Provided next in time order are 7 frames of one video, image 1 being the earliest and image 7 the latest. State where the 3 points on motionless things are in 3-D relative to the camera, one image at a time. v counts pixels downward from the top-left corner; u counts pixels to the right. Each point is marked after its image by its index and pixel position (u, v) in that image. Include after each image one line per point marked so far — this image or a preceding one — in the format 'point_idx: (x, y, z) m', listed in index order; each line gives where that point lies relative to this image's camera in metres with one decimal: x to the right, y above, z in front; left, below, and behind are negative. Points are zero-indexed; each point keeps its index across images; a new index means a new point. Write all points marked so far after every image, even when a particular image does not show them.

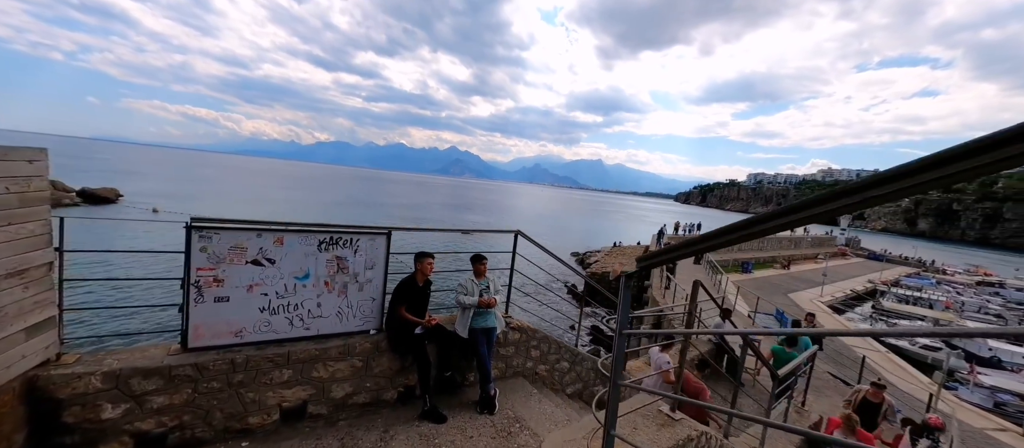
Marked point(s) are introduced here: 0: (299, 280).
0: (-2.5, -0.6, +3.8) m
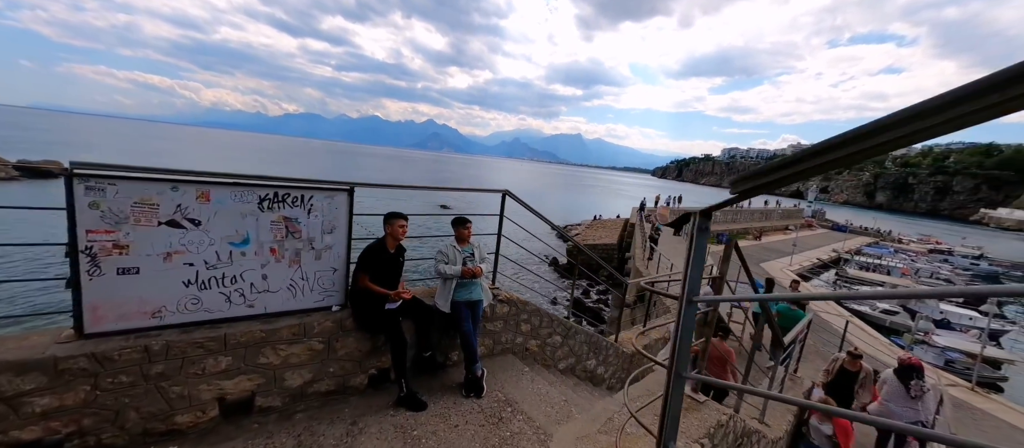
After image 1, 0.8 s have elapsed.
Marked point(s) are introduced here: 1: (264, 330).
0: (-2.6, -0.2, +3.1) m
1: (-2.3, -1.0, +3.1) m
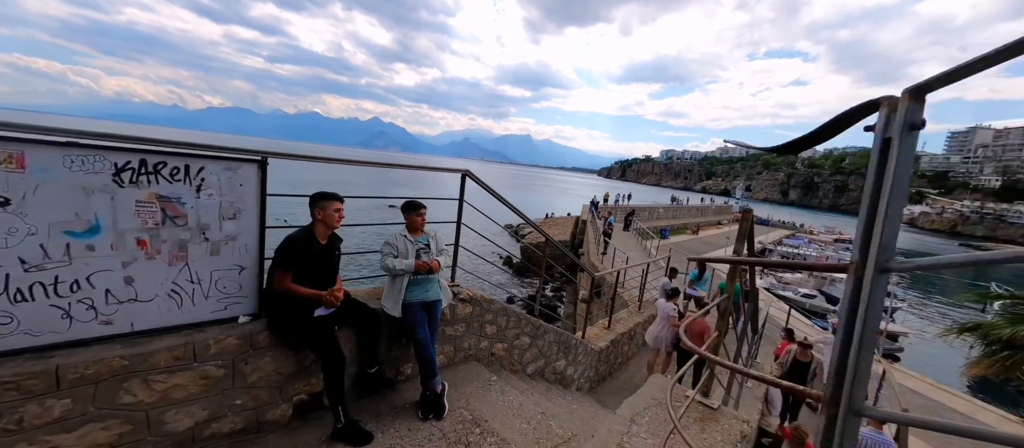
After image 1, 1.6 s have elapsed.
0: (-2.8, -0.1, +2.1) m
1: (-2.6, -0.9, +2.2) m
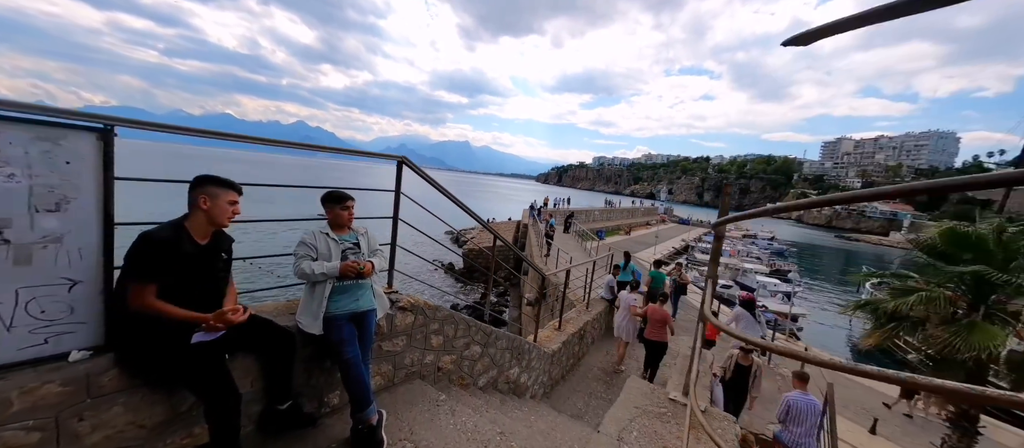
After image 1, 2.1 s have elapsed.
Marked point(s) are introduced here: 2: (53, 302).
0: (-3.0, -0.1, +1.2) m
1: (-2.8, -0.9, +1.3) m
2: (-2.5, -0.4, +1.8) m
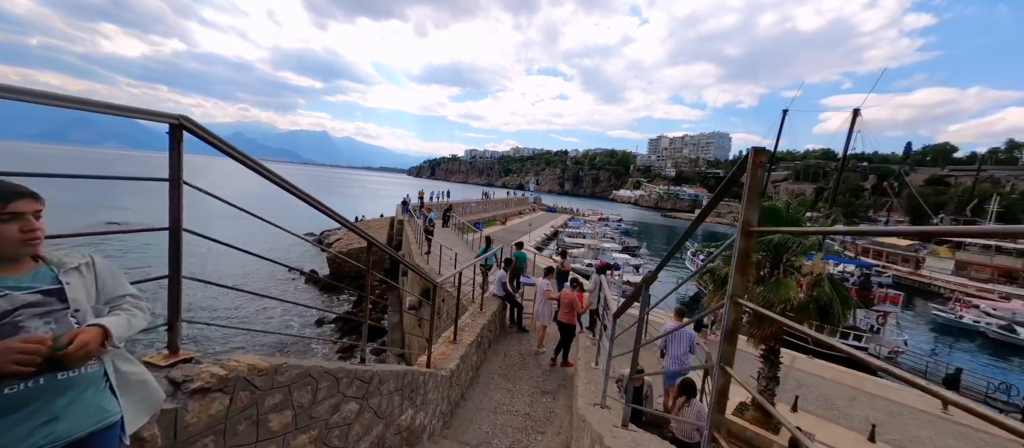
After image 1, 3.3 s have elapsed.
0: (-2.9, -0.3, -0.7) m
1: (-2.7, -1.1, -0.4) m
2: (-2.6, -0.6, +0.1) m
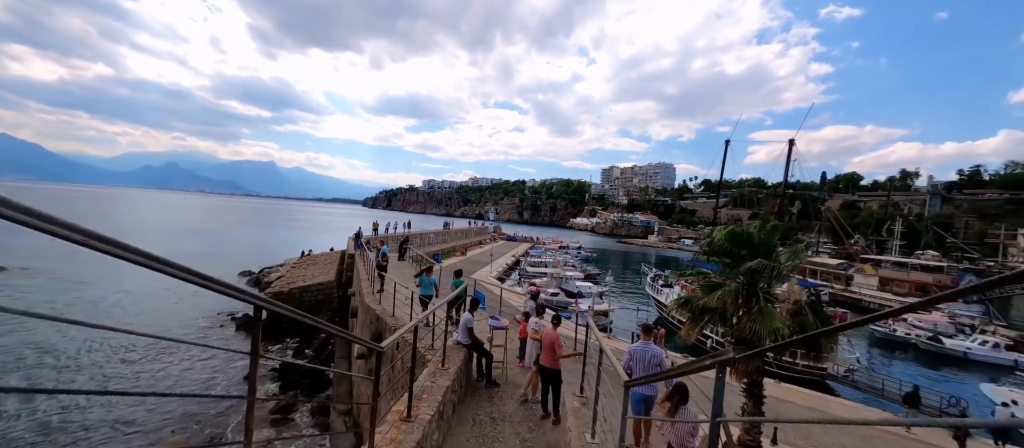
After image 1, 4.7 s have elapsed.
0: (-2.6, -0.3, -1.8) m
1: (-2.3, -1.1, -1.6) m
2: (-2.4, -0.7, -1.1) m
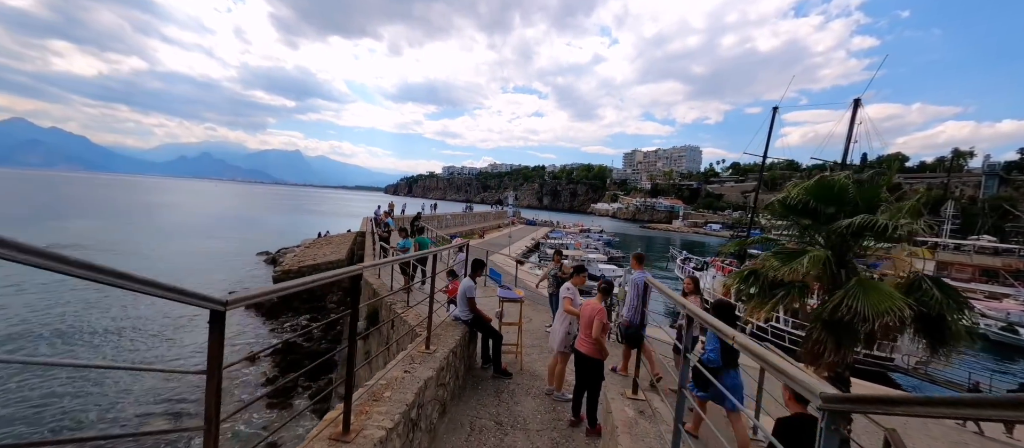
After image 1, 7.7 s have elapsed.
0: (-2.7, +0.3, -3.2) m
1: (-2.5, -0.5, -3.0) m
2: (-2.5, -0.1, -2.4) m
